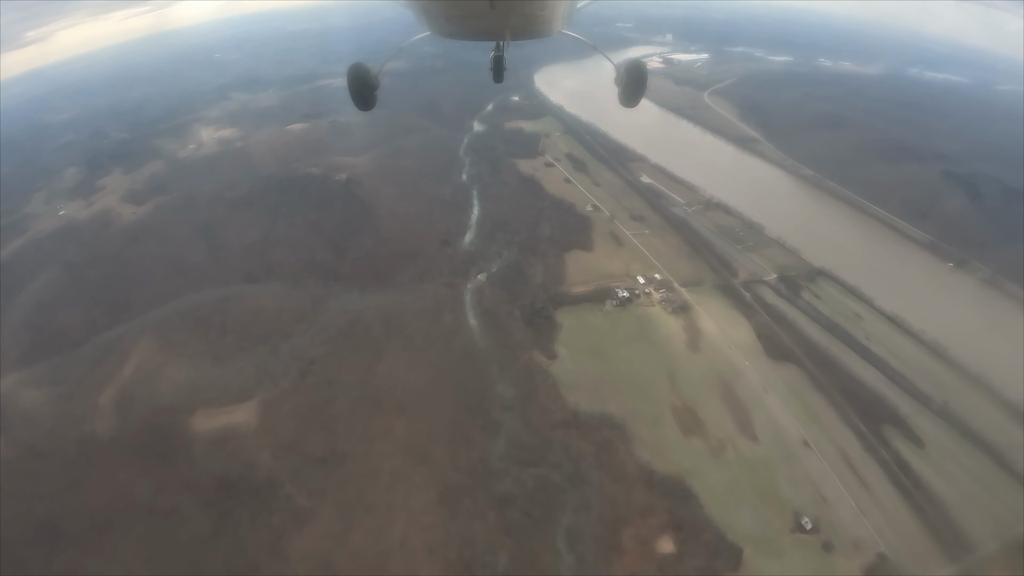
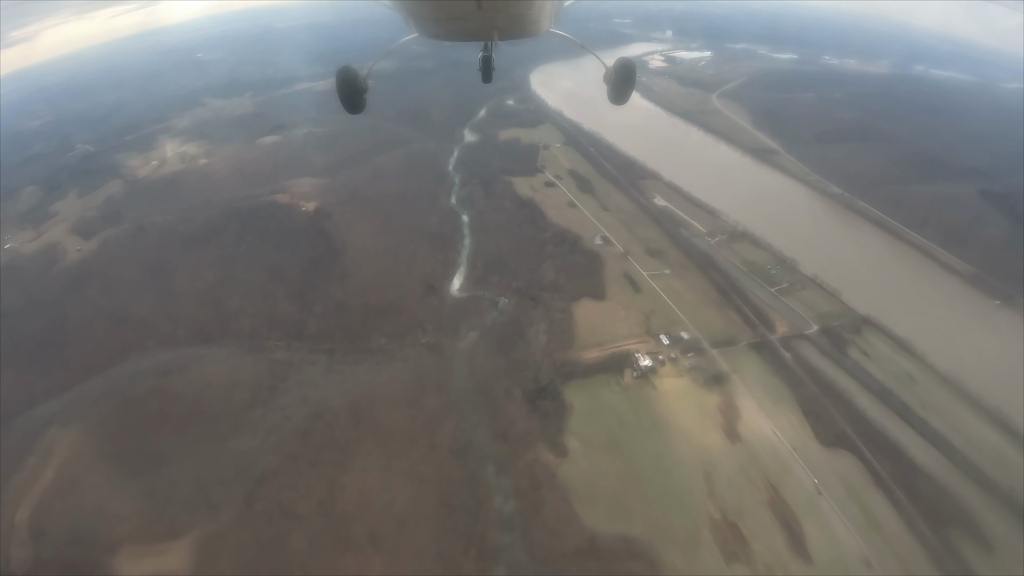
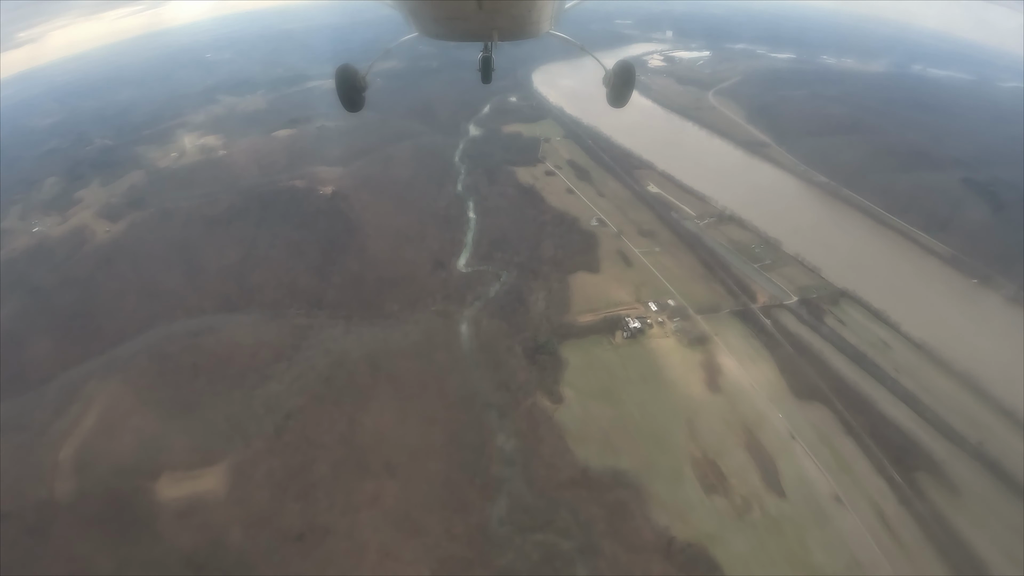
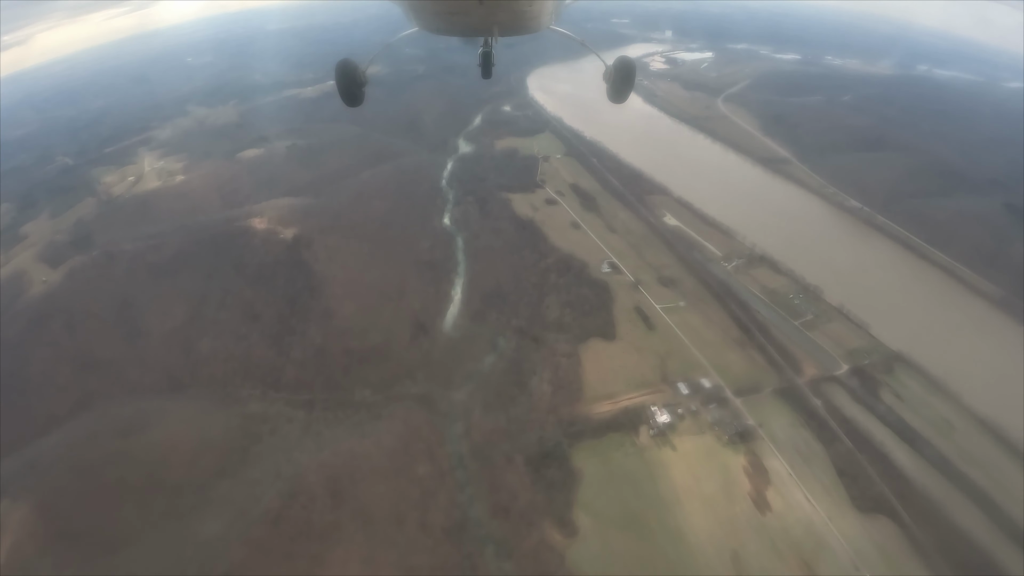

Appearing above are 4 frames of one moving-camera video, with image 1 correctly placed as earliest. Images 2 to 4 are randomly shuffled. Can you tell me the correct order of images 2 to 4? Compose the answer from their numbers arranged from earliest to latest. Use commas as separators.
3, 2, 4
